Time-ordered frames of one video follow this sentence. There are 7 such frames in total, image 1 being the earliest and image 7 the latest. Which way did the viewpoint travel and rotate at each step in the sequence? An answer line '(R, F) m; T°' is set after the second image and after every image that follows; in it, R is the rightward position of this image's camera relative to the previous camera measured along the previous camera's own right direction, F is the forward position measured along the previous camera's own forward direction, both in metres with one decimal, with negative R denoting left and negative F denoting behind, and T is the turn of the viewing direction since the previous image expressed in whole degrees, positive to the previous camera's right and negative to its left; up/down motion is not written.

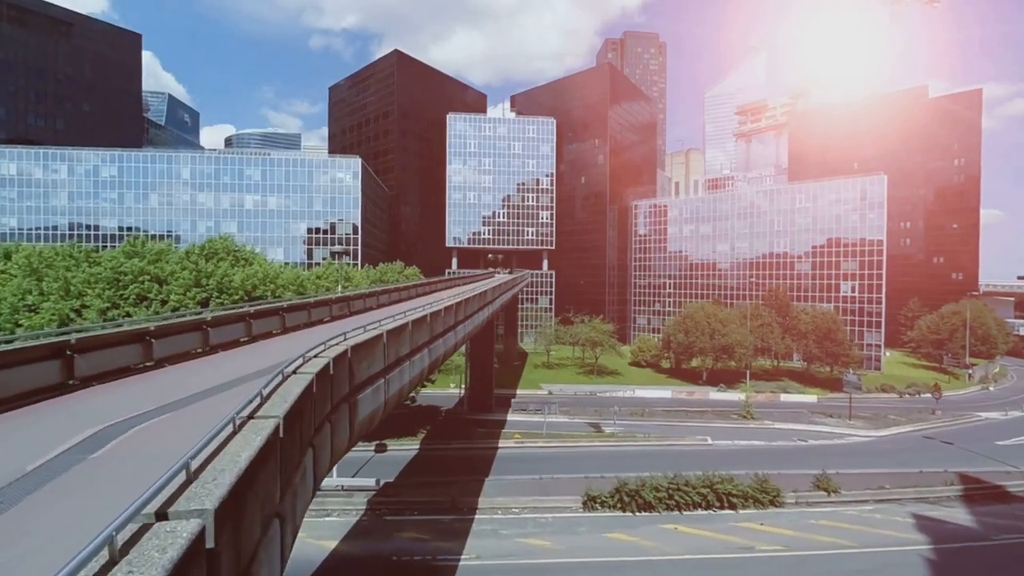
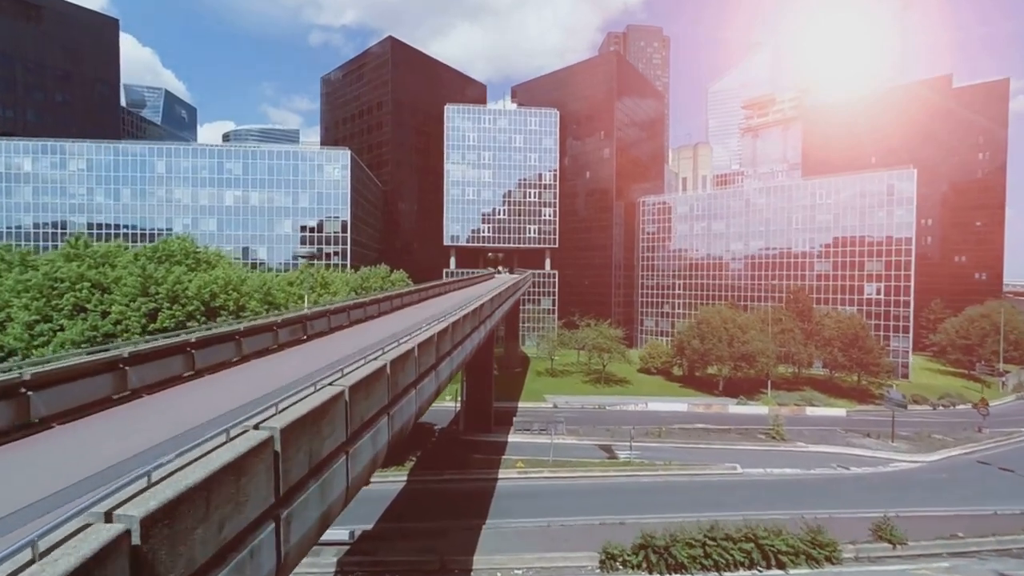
(-0.1, +4.8) m; 0°
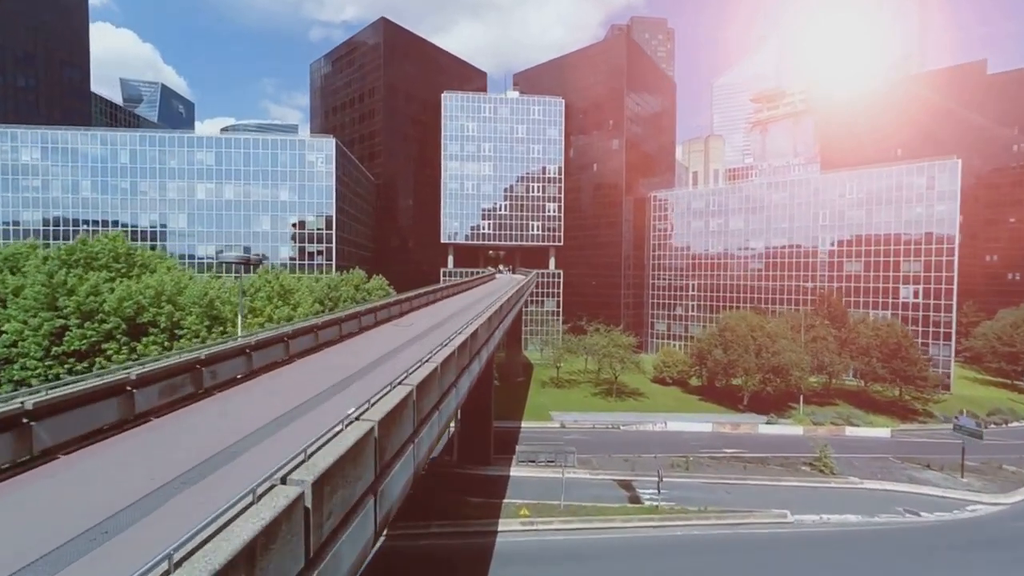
(-0.1, +6.0) m; 0°
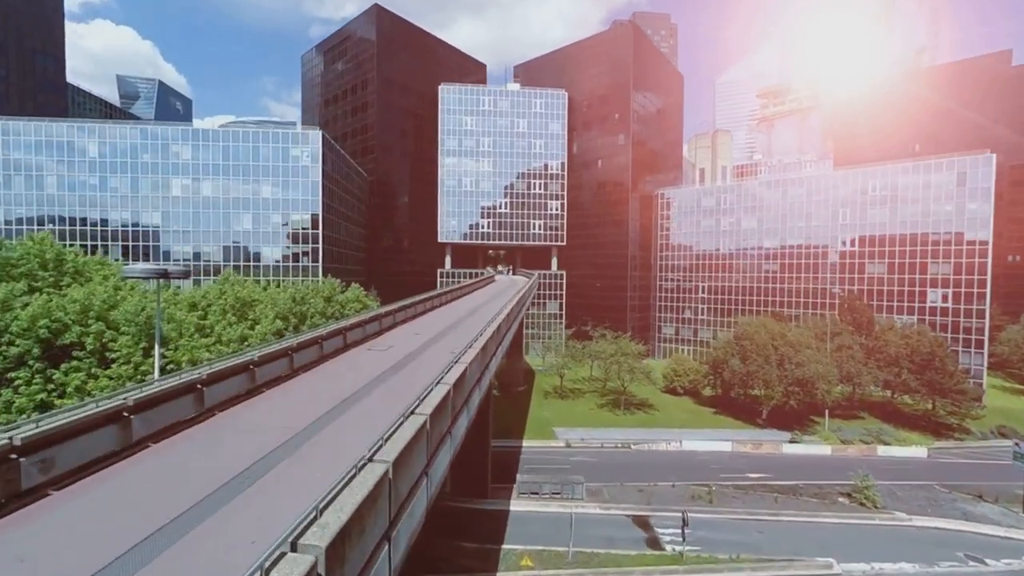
(0.0, +4.1) m; 0°
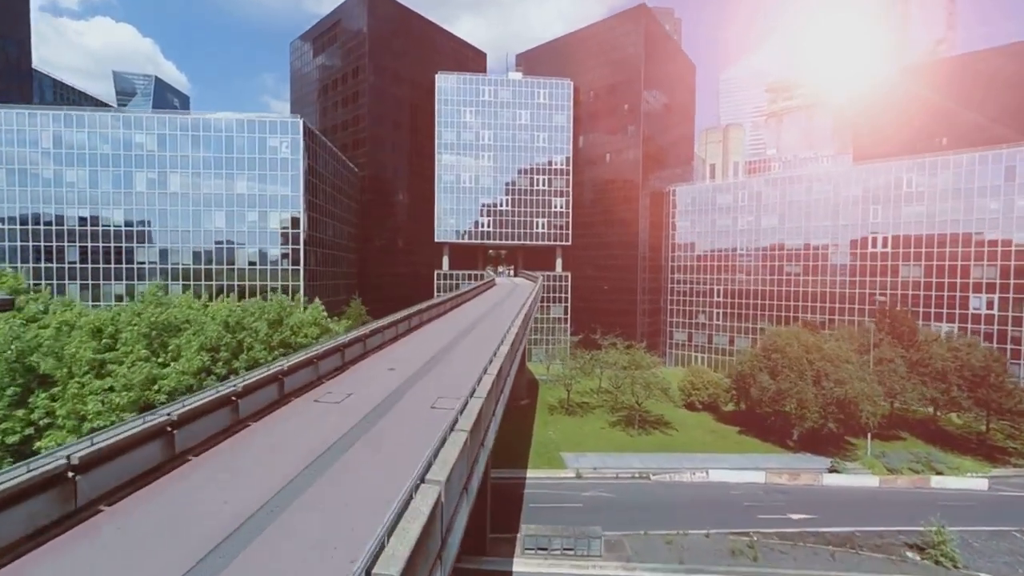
(-0.2, +5.3) m; 0°
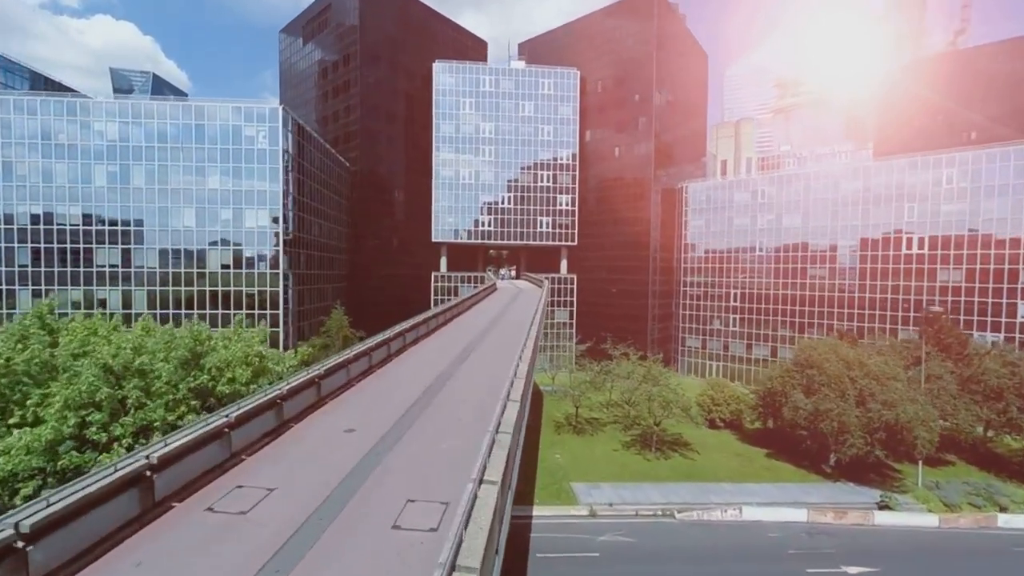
(-0.2, +4.9) m; 0°
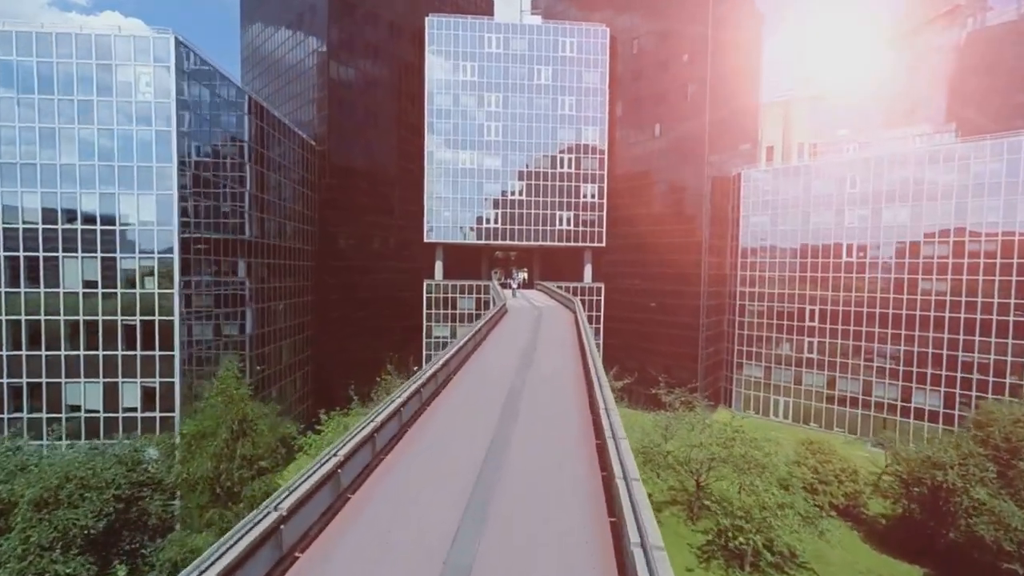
(-0.9, +15.3) m; -1°
